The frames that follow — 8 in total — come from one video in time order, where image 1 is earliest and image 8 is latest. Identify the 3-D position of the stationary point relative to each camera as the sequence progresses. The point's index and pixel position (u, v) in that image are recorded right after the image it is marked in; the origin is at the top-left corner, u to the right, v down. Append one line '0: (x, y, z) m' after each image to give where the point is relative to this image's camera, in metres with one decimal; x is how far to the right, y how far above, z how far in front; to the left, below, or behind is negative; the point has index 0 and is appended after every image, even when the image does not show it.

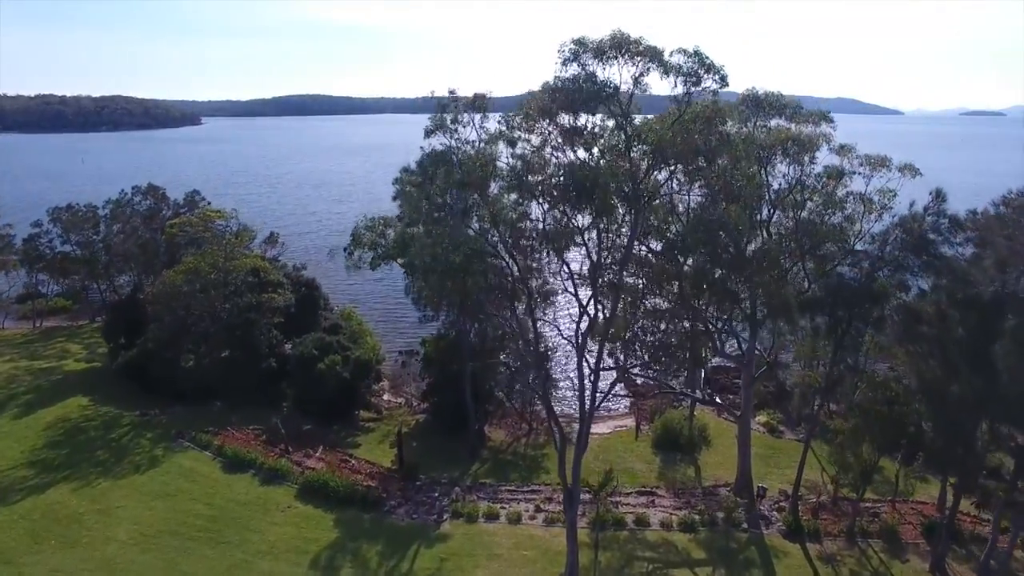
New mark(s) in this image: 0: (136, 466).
0: (-8.6, -4.1, +16.8) m
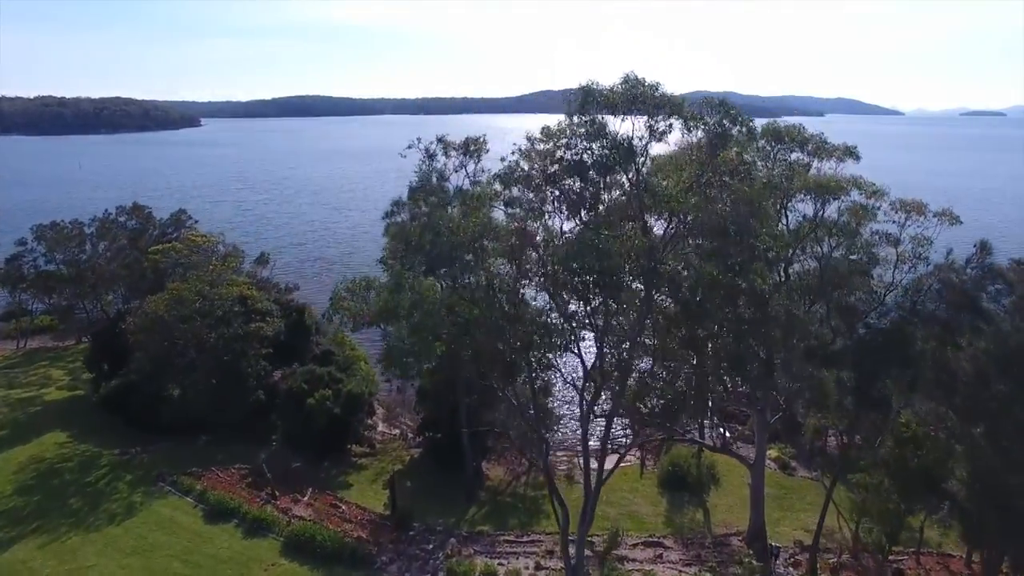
0: (-8.6, -4.9, +15.7) m
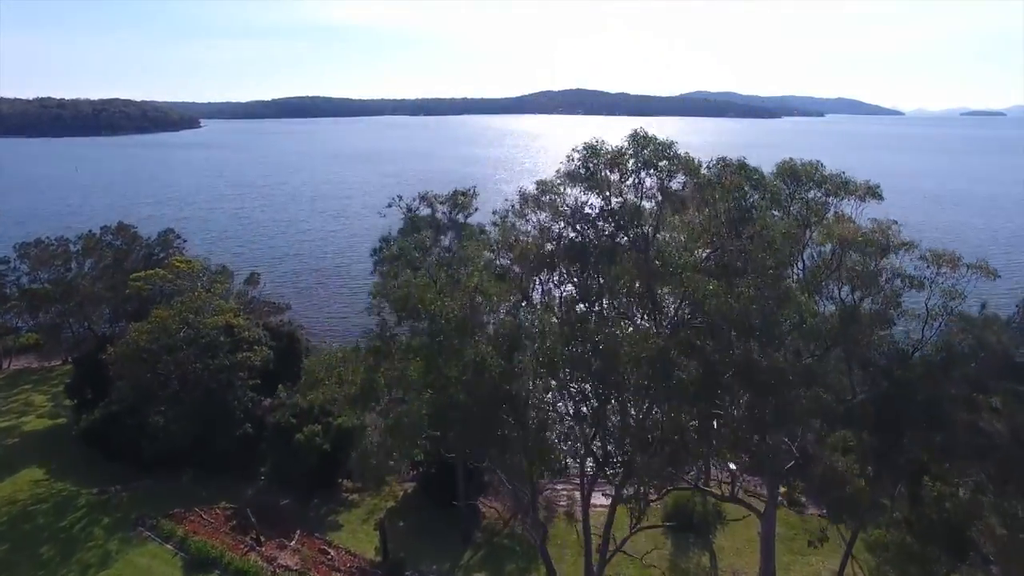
0: (-8.7, -5.7, +14.9) m
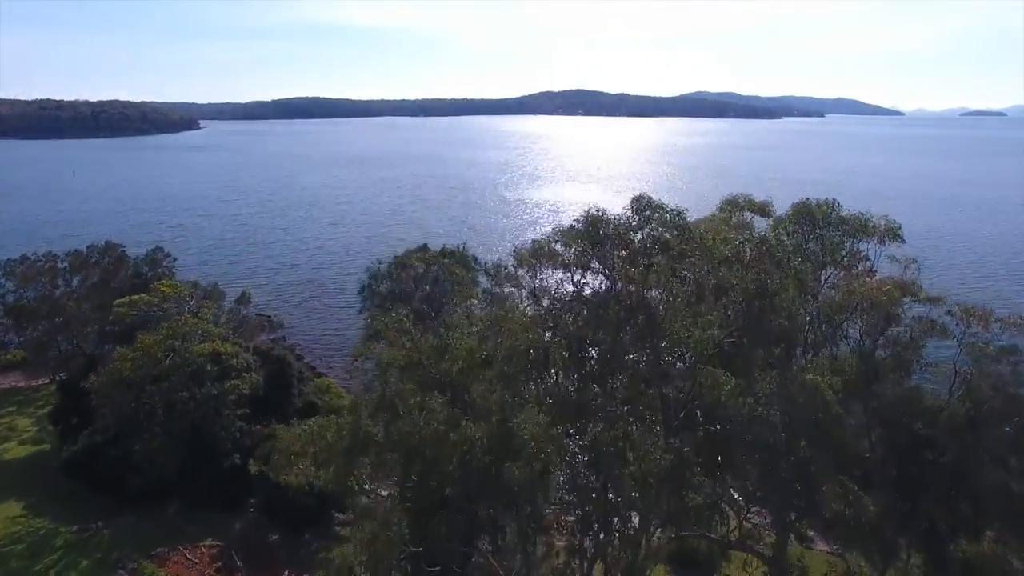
0: (-8.8, -6.4, +14.1) m
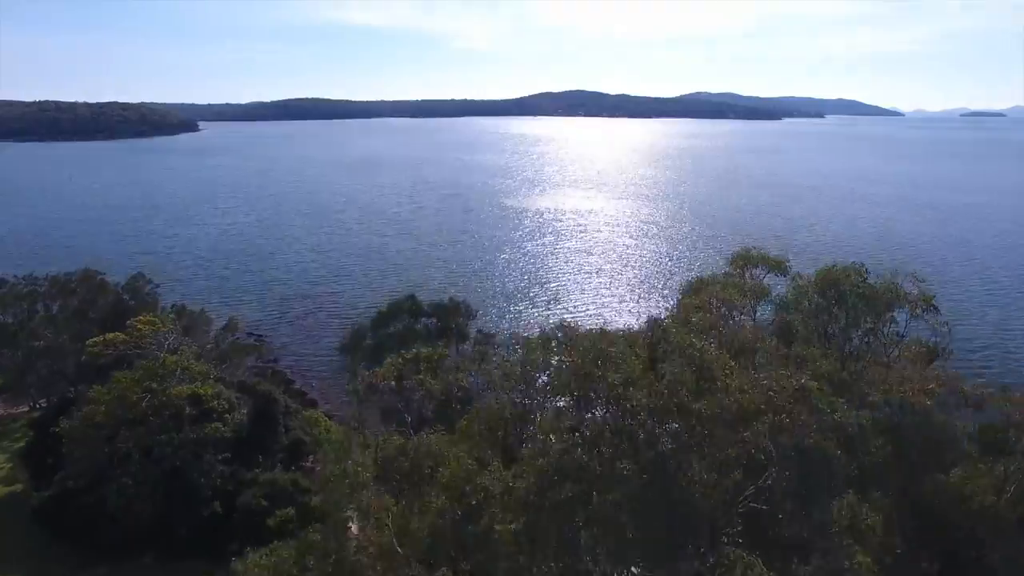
0: (-8.9, -7.3, +13.1) m
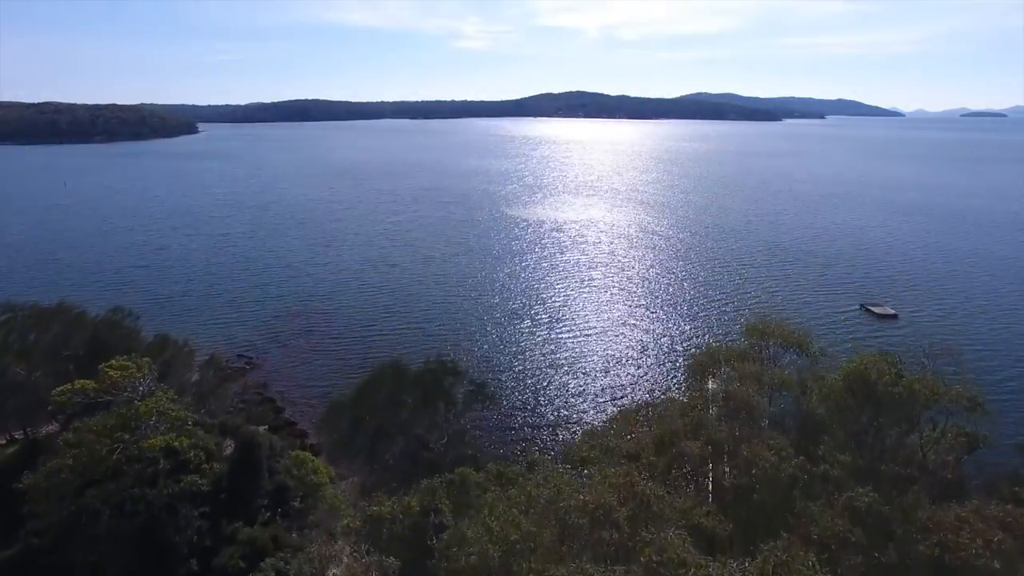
0: (-9.0, -8.4, +12.0) m
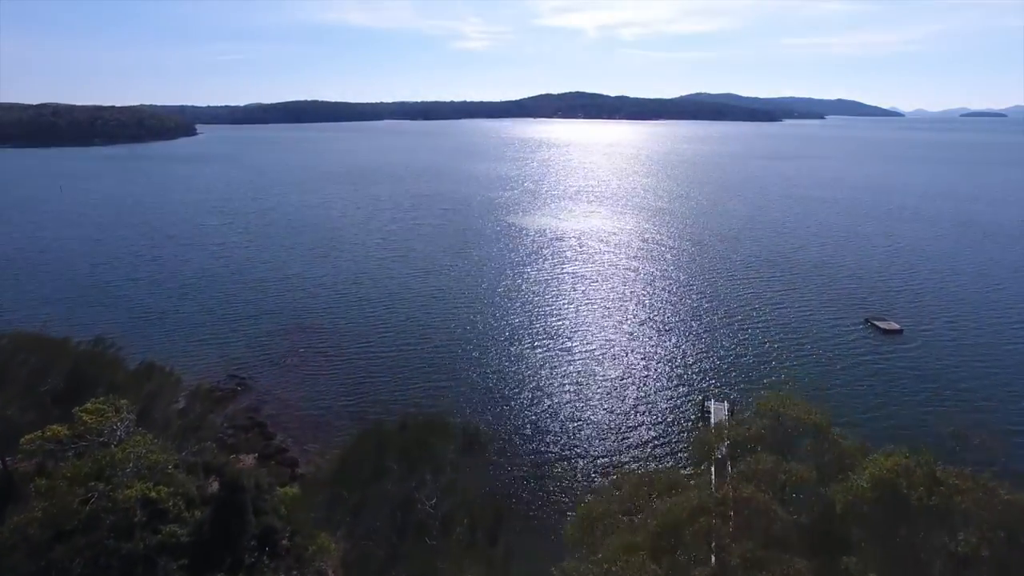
0: (-9.1, -9.3, +11.1) m
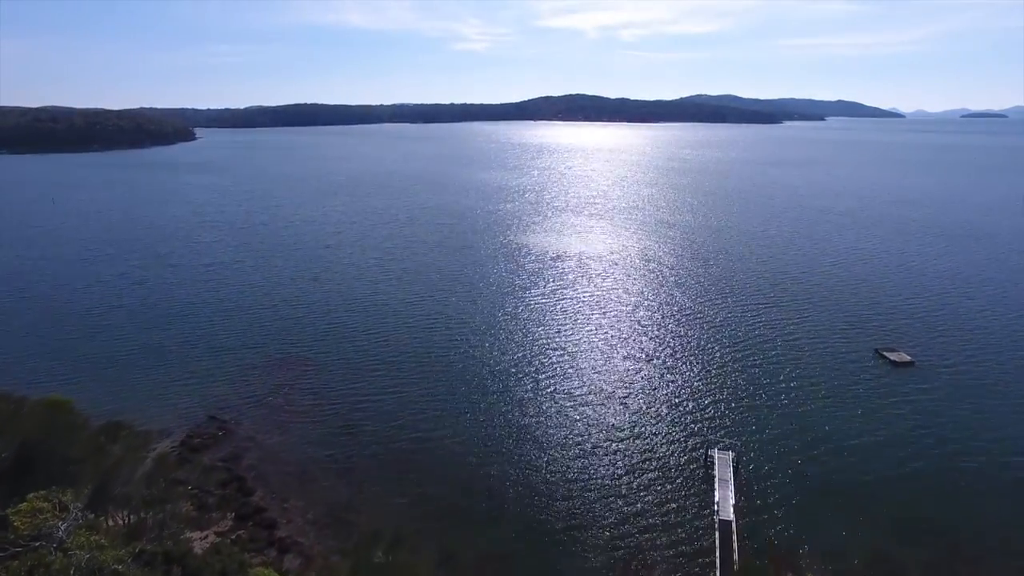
0: (-9.4, -11.1, +9.3) m
